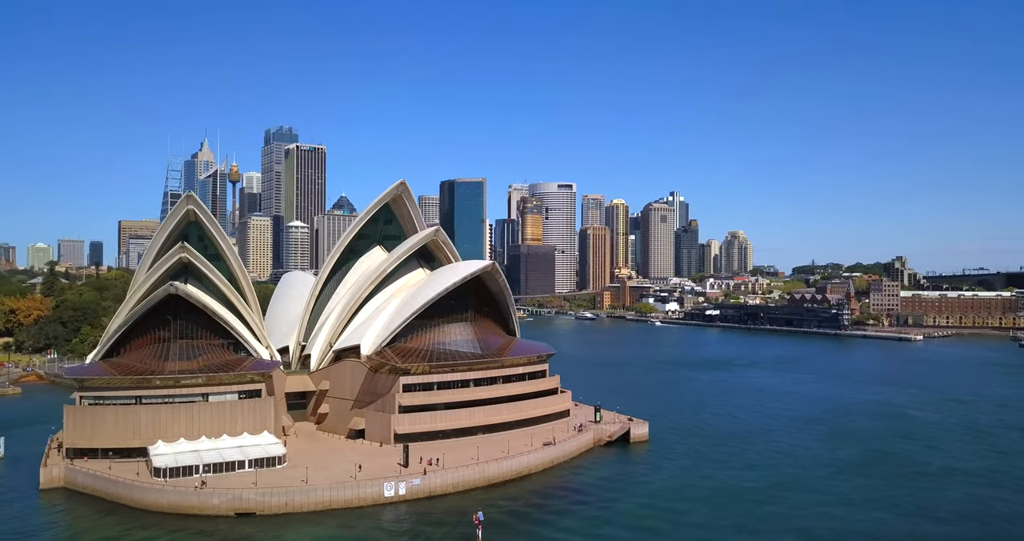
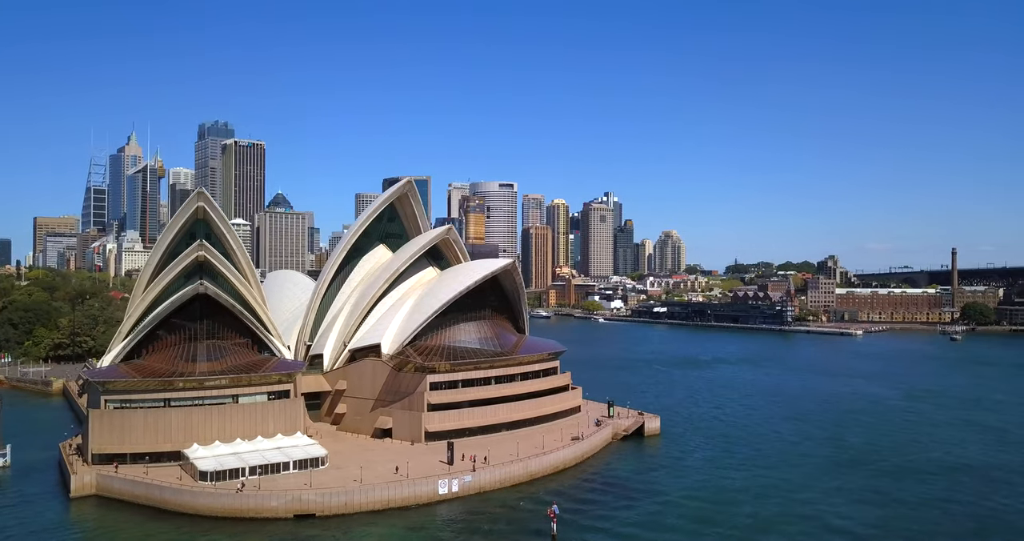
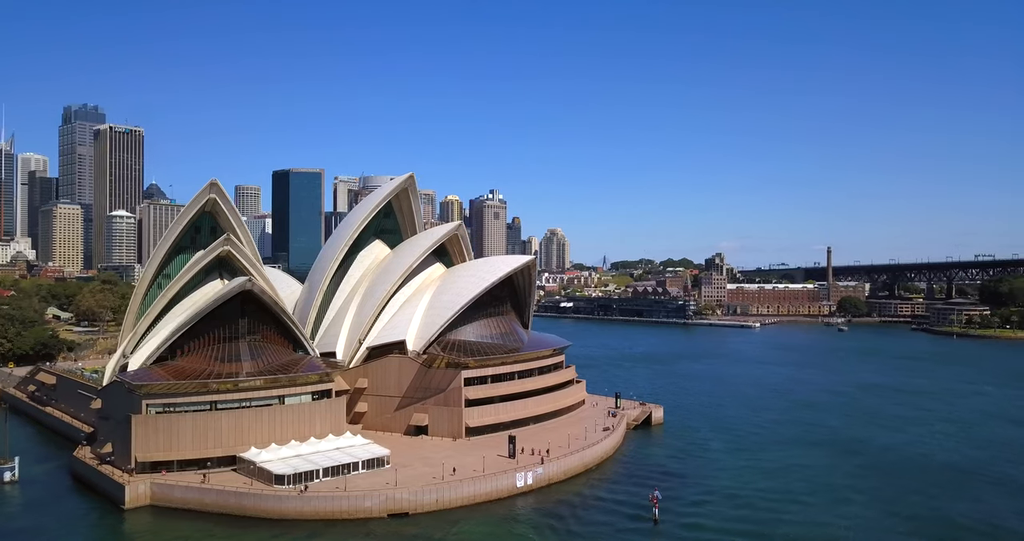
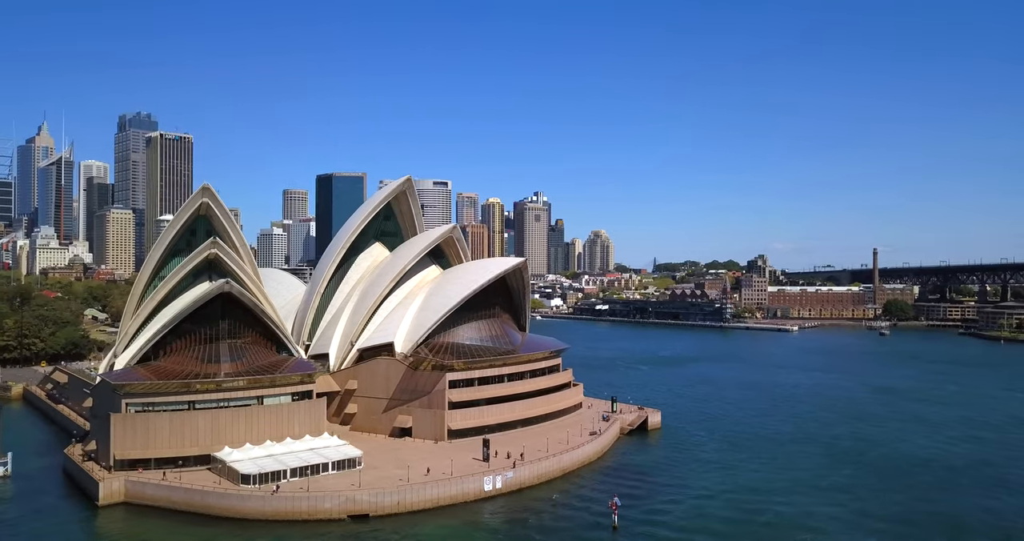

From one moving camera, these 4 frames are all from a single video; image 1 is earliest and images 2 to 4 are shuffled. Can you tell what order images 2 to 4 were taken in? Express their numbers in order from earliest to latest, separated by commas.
2, 4, 3
